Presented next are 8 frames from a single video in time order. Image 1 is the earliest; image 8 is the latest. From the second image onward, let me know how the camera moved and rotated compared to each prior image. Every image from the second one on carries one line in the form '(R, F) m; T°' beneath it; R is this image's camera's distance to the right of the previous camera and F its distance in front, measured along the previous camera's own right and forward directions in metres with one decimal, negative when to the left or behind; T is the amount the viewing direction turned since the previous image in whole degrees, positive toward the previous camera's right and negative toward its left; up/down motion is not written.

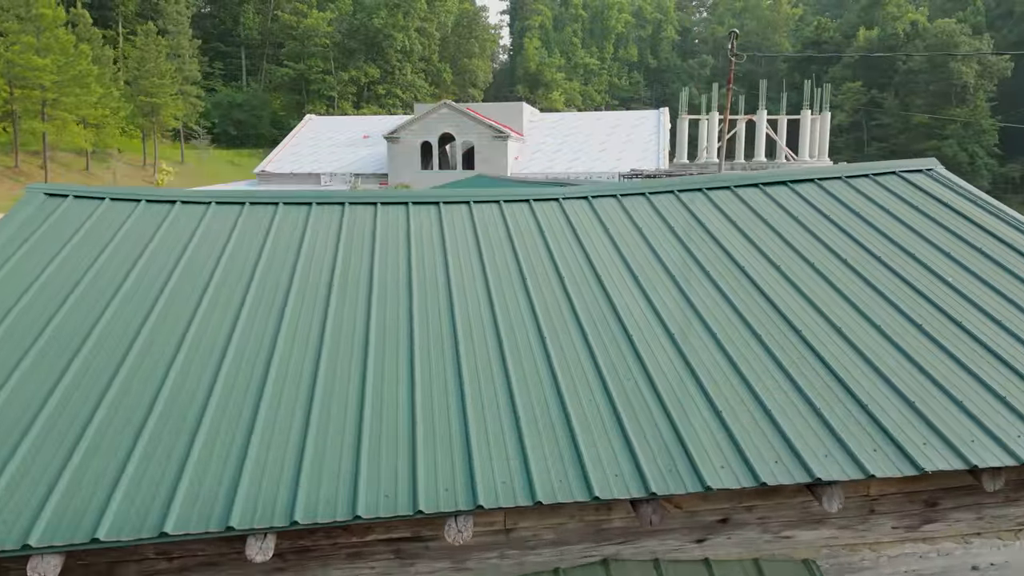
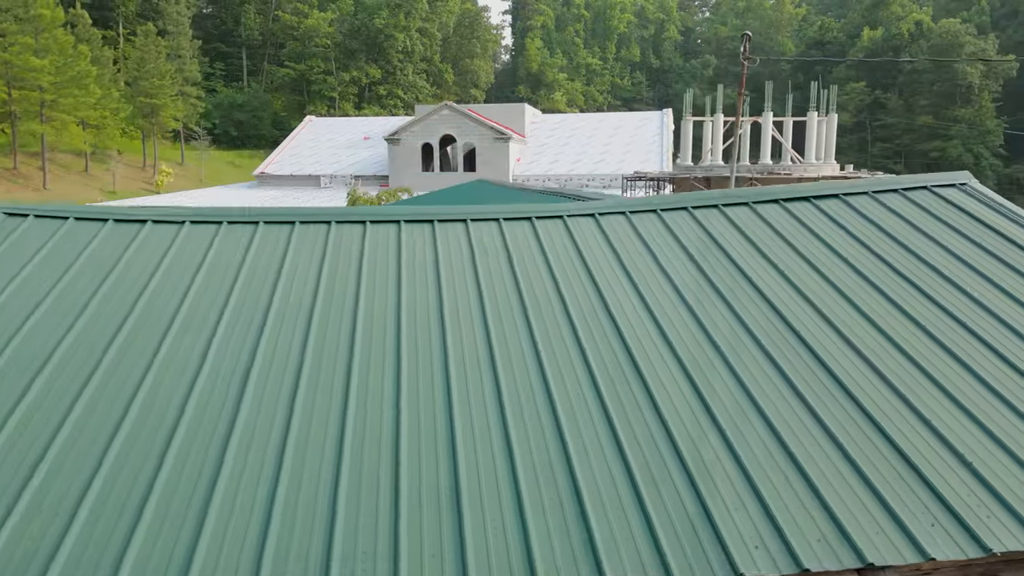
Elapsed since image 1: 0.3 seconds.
(0.0, +0.3) m; 0°
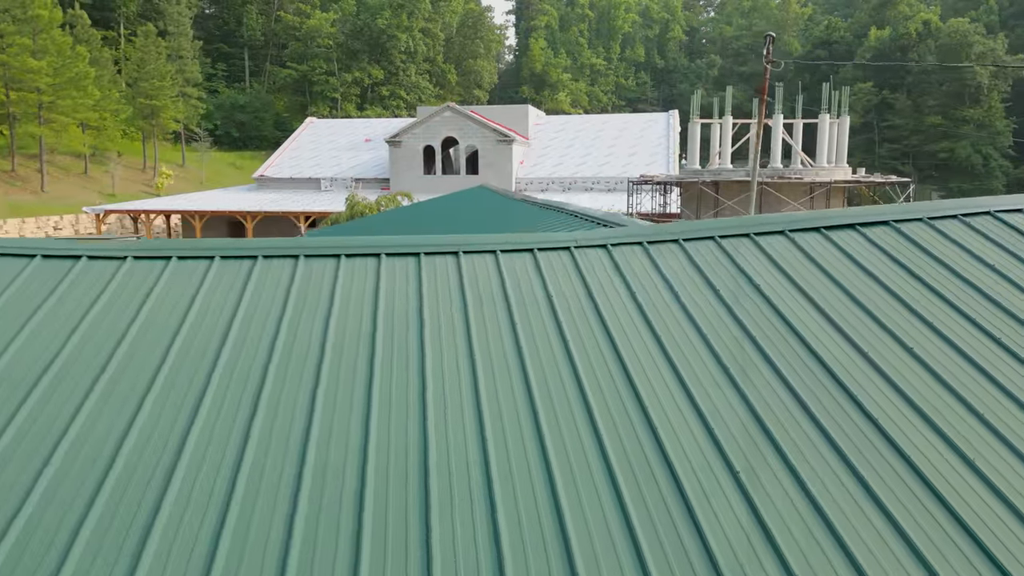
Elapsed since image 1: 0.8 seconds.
(0.0, +0.5) m; 0°
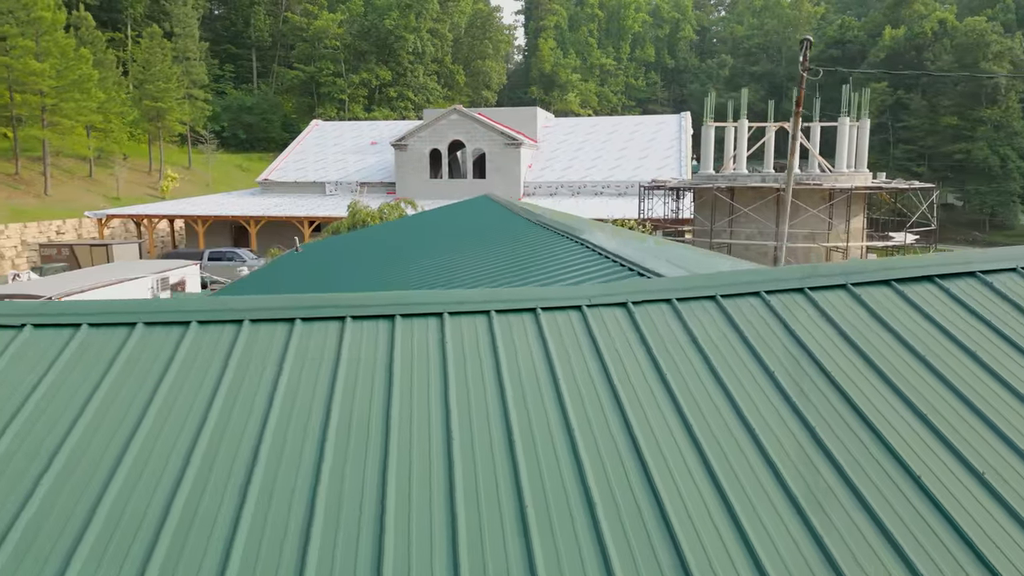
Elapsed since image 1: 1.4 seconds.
(0.0, +0.6) m; -1°
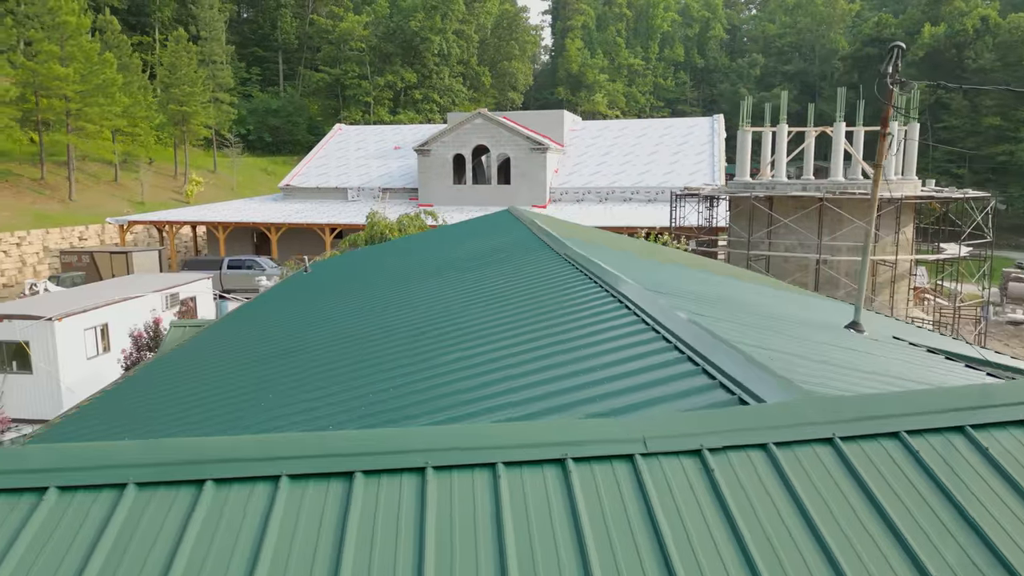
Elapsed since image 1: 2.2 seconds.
(0.0, +0.9) m; -2°
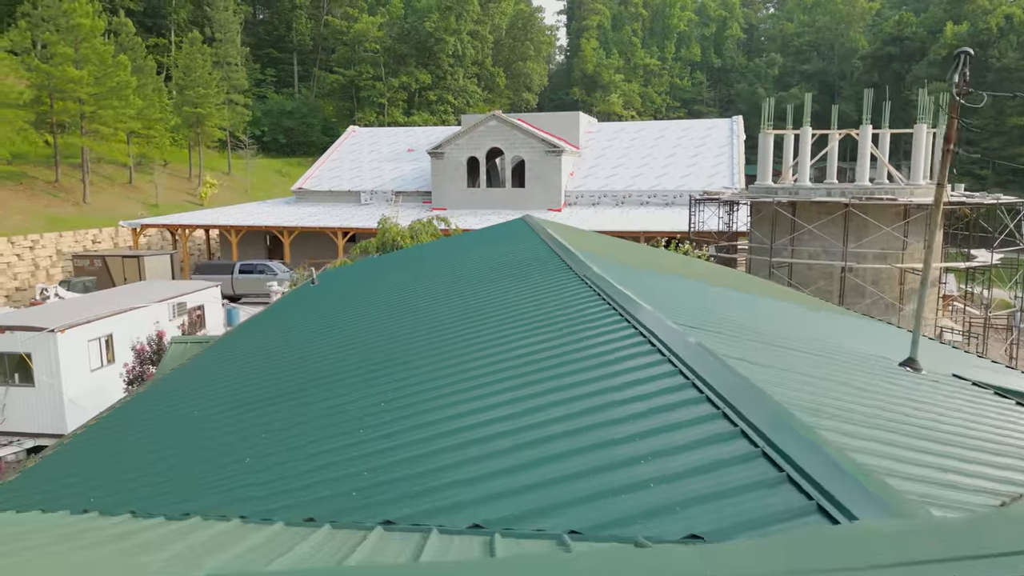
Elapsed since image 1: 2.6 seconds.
(0.0, +0.4) m; -1°
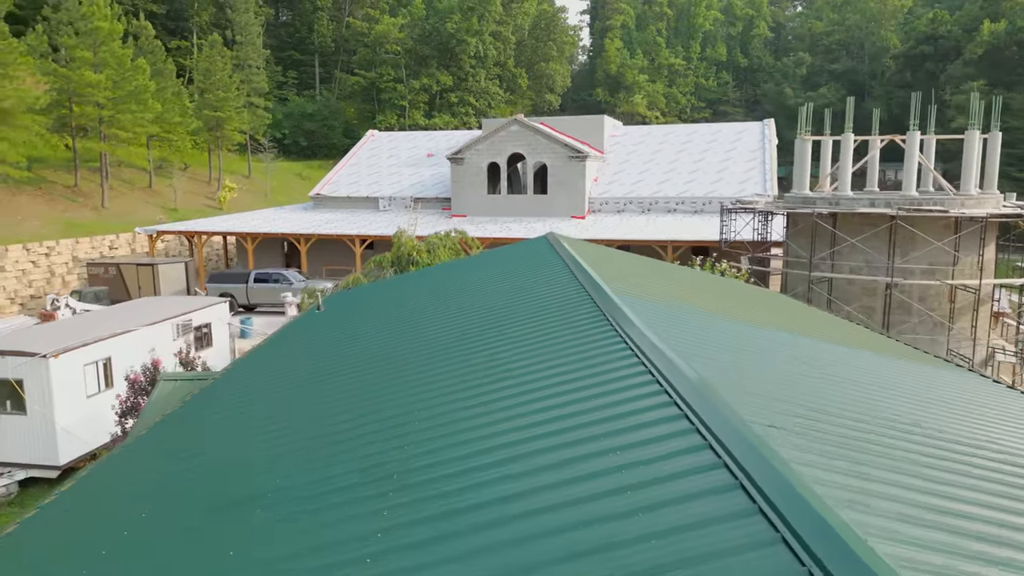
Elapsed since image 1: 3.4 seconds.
(0.0, +0.9) m; -2°
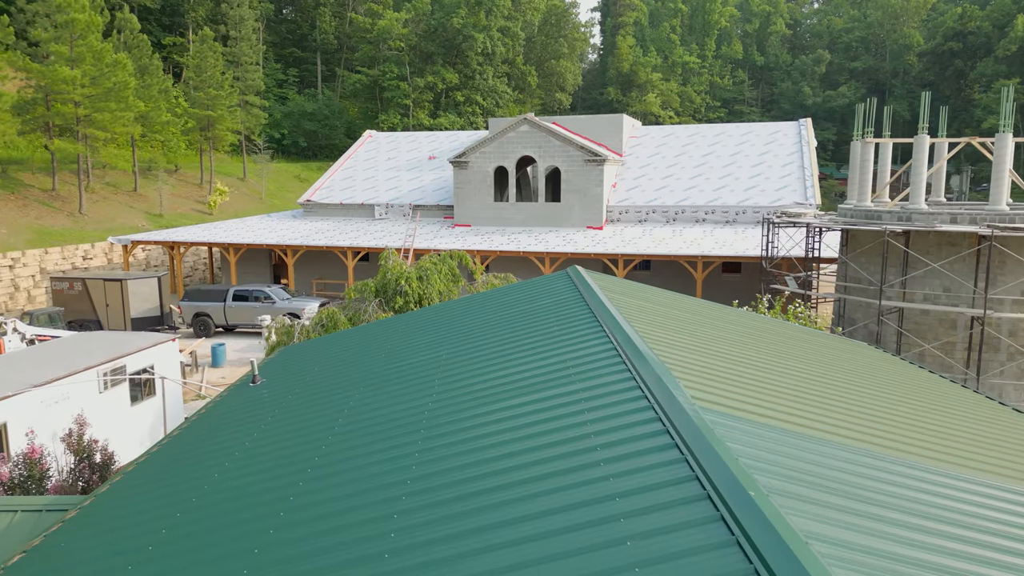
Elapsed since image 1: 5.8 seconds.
(0.0, +2.7) m; -1°
